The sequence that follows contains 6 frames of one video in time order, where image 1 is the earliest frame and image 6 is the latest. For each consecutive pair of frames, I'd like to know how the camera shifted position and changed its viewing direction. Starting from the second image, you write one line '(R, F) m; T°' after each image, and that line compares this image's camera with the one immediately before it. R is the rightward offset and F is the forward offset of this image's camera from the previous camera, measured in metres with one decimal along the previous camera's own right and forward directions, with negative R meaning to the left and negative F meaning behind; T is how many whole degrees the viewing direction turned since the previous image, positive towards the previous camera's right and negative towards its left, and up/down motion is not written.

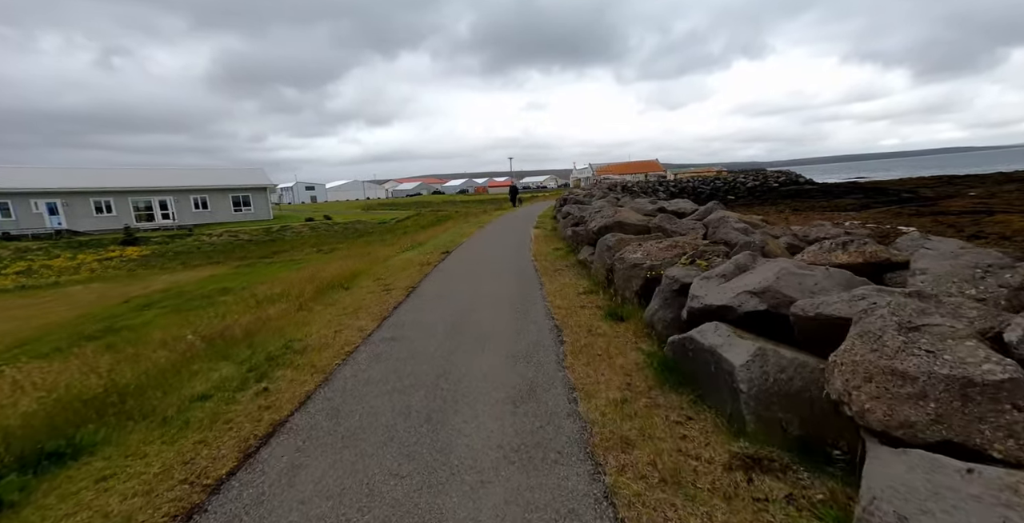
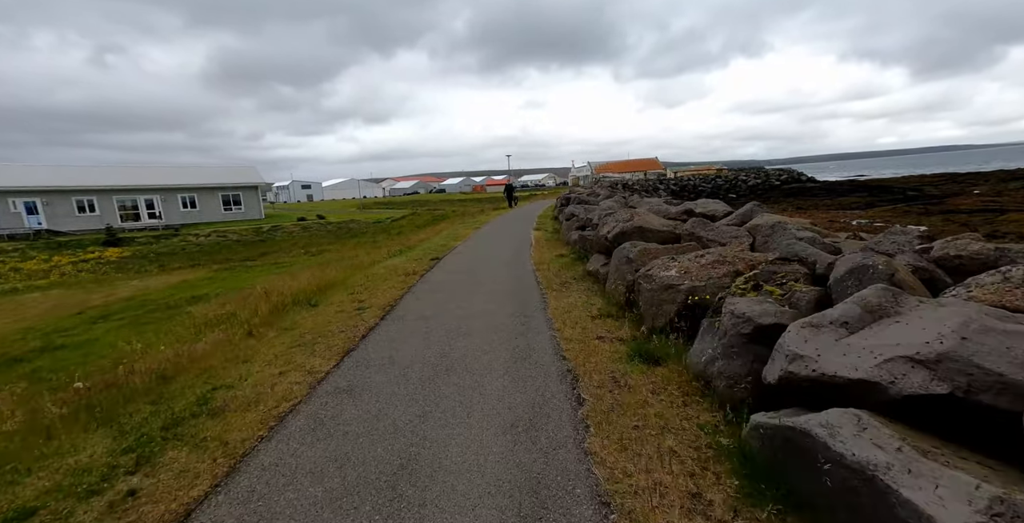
(0.0, +1.6) m; 0°
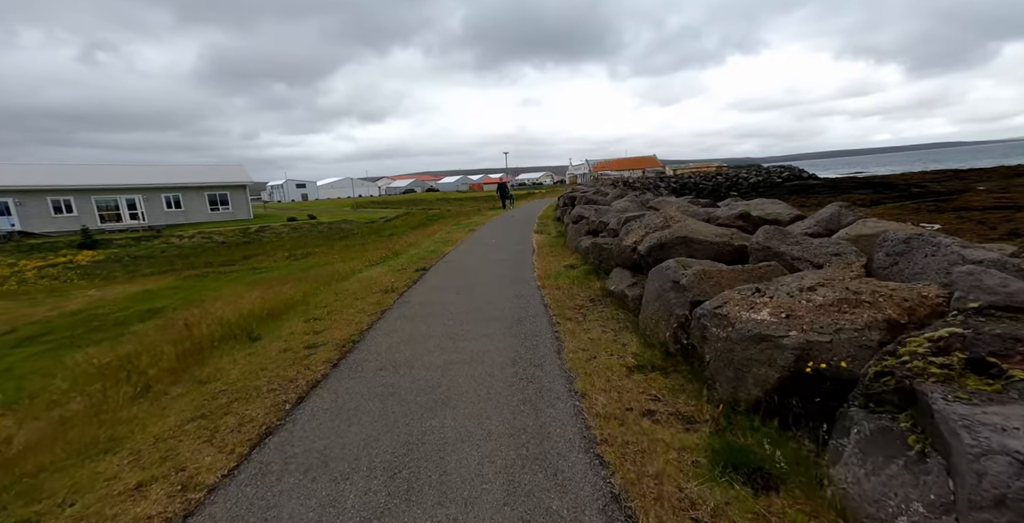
(0.0, +2.0) m; 0°
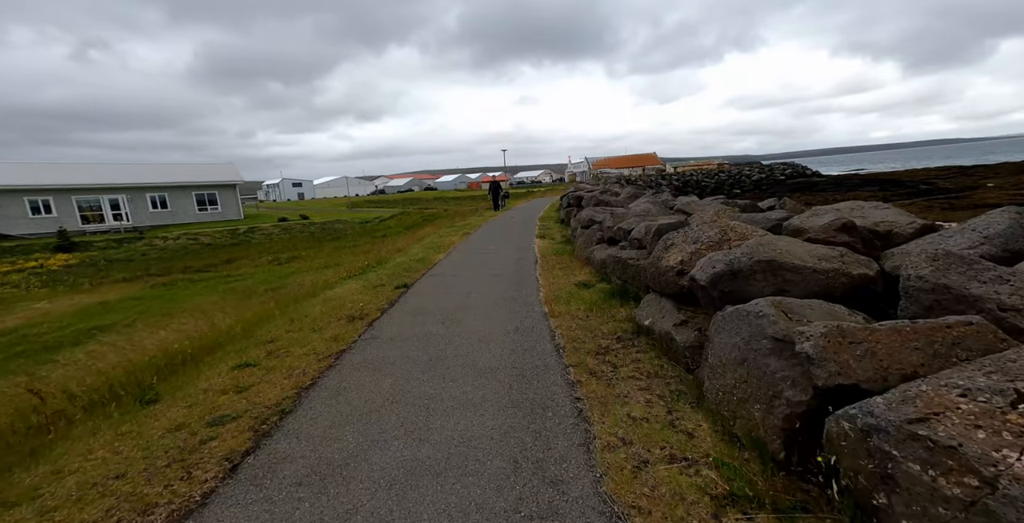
(0.0, +2.0) m; 0°
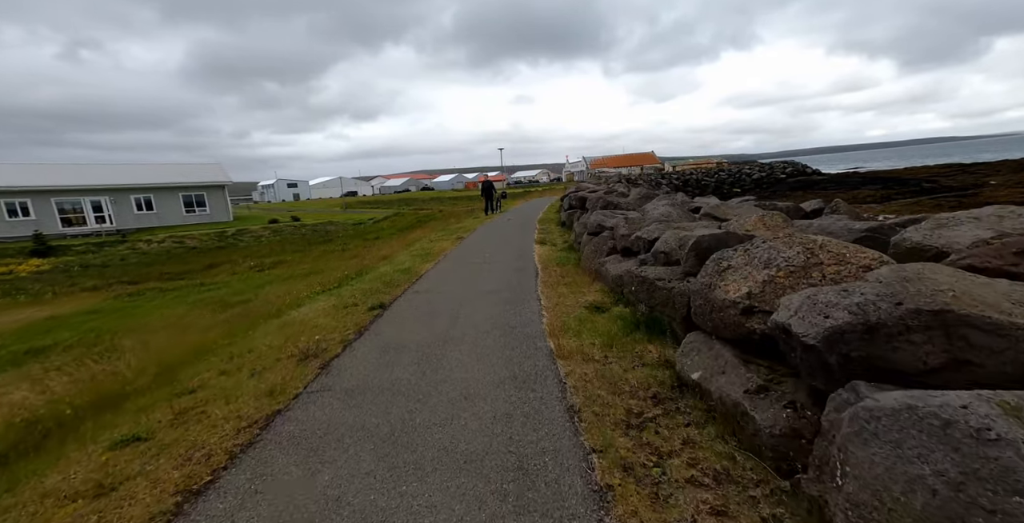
(0.0, +1.7) m; 0°
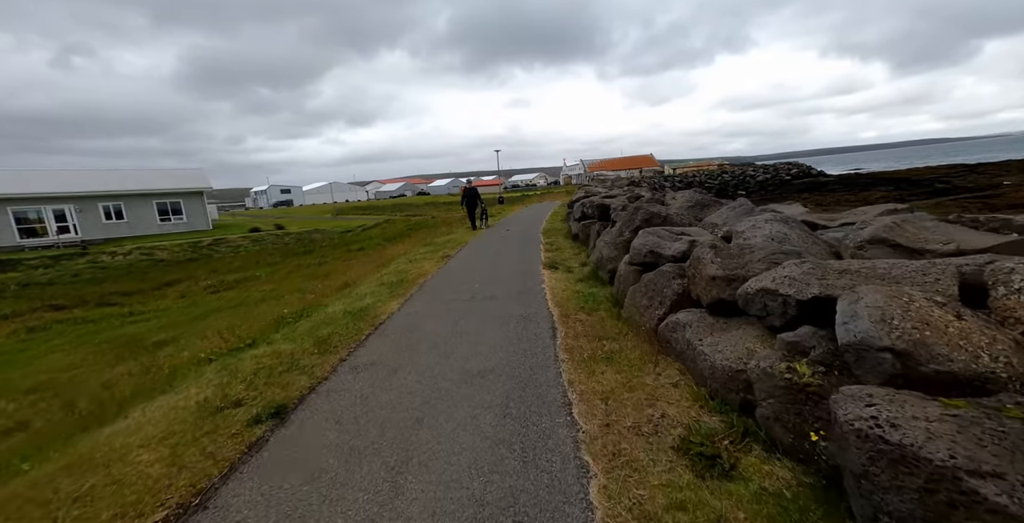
(-0.1, +4.0) m; 0°
